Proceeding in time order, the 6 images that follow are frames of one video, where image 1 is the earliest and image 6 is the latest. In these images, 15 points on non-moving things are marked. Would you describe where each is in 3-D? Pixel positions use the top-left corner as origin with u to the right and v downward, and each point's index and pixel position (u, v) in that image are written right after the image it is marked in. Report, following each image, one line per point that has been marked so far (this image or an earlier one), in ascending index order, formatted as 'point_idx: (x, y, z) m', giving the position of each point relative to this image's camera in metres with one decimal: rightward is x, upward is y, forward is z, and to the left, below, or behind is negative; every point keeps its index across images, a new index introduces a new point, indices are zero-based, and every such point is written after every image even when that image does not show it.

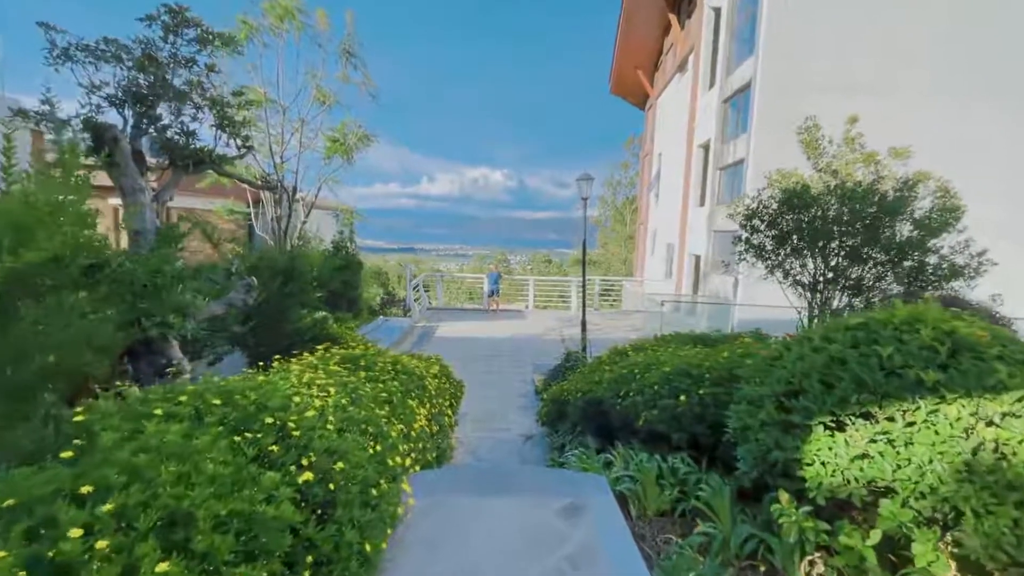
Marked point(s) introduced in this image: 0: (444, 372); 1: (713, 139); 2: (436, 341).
0: (-0.8, -0.9, +5.6) m
1: (+5.3, +3.9, +12.9) m
2: (-1.7, -1.2, +11.2) m
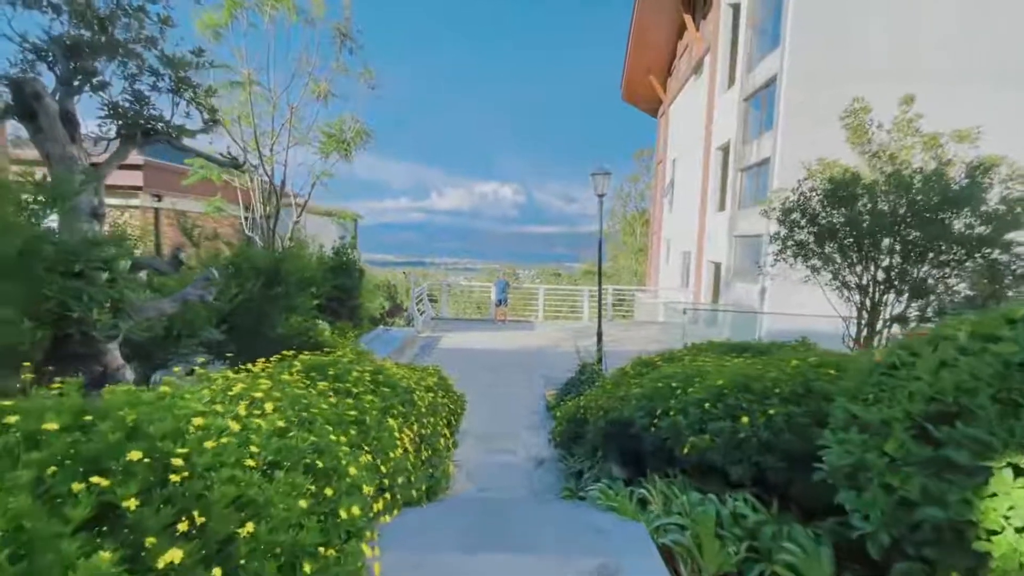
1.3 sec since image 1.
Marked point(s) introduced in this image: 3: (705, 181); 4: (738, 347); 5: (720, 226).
0: (-0.7, -0.9, +4.9) m
1: (+5.5, +3.7, +12.2) m
2: (-1.6, -1.4, +10.5) m
3: (+5.6, +3.1, +14.3) m
4: (+2.2, -0.6, +4.8) m
5: (+5.5, +1.6, +12.9) m
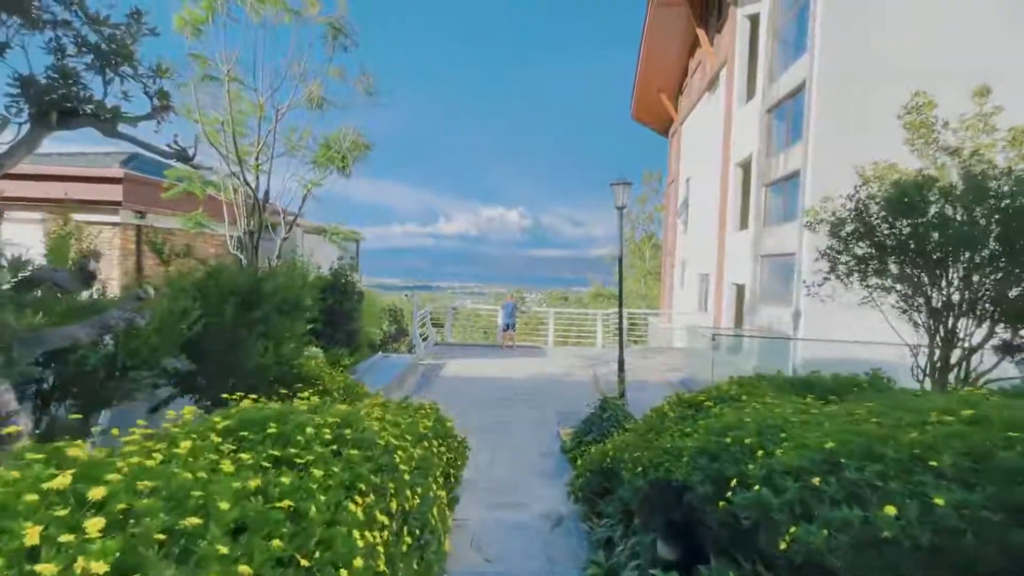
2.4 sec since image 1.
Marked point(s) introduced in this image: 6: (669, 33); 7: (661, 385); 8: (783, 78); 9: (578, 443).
0: (-0.6, -1.1, +4.0) m
1: (+5.7, +3.1, +11.5) m
2: (-1.4, -1.8, +9.6) m
3: (+5.9, +2.5, +13.6) m
4: (+2.3, -0.8, +3.9) m
5: (+5.7, +1.0, +12.1) m
6: (+5.4, +8.7, +16.7) m
7: (+3.0, -2.0, +9.9) m
8: (+5.7, +4.4, +10.3) m
9: (+0.8, -1.8, +5.7) m
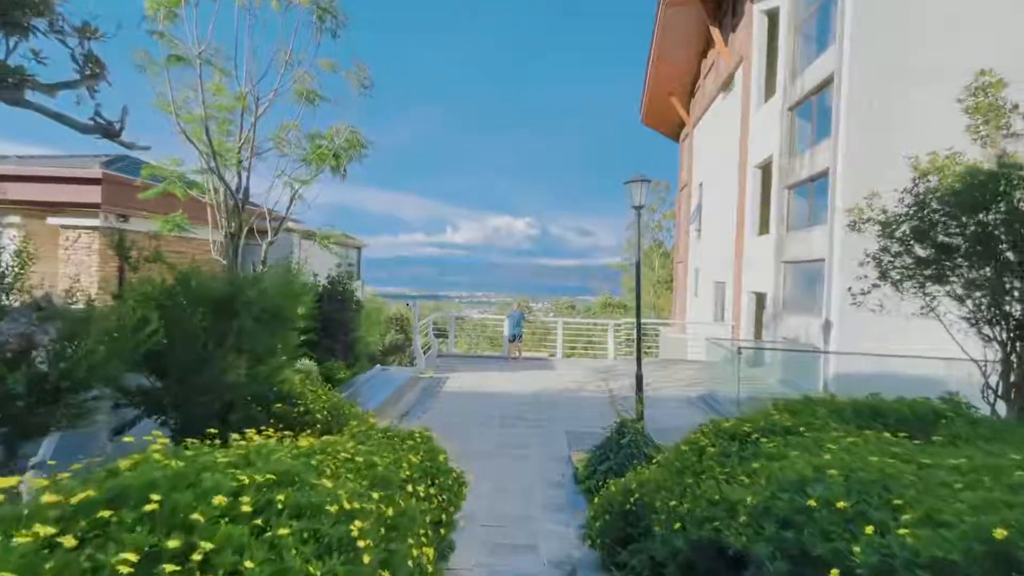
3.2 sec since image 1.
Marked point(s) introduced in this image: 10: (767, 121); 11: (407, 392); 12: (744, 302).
0: (-0.6, -1.2, +3.4) m
1: (+5.8, +2.9, +10.9) m
2: (-1.3, -2.0, +9.0) m
3: (+6.0, +2.2, +12.9) m
4: (+2.3, -0.8, +3.2) m
5: (+5.8, +0.8, +11.4) m
6: (+5.6, +8.4, +16.1) m
7: (+3.1, -2.1, +9.2) m
8: (+5.8, +4.2, +9.7) m
9: (+0.8, -1.9, +5.1) m
10: (+6.0, +3.9, +11.5) m
11: (-2.0, -1.9, +9.2) m
12: (+5.9, -0.4, +12.5) m
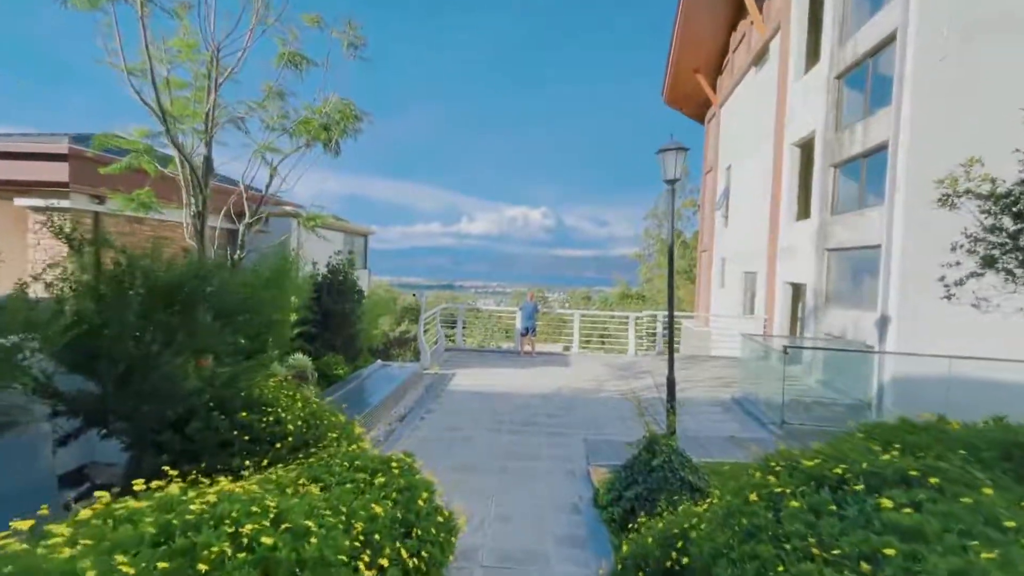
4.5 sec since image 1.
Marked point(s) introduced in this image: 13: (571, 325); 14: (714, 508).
0: (-0.6, -1.1, +2.6) m
1: (+6.1, +3.1, +9.8) m
2: (-1.1, -1.8, +8.2) m
3: (+6.4, +2.5, +11.8) m
4: (+2.3, -0.8, +2.3) m
5: (+6.1, +1.0, +10.4) m
6: (+6.0, +8.7, +14.9) m
7: (+3.3, -2.0, +8.2) m
8: (+6.0, +4.4, +8.6) m
9: (+0.9, -1.8, +4.2) m
10: (+6.3, +4.1, +10.4) m
11: (-1.8, -1.7, +8.4) m
12: (+6.2, -0.1, +11.5) m
13: (+1.7, -1.1, +14.3) m
14: (+1.1, -1.2, +2.7) m
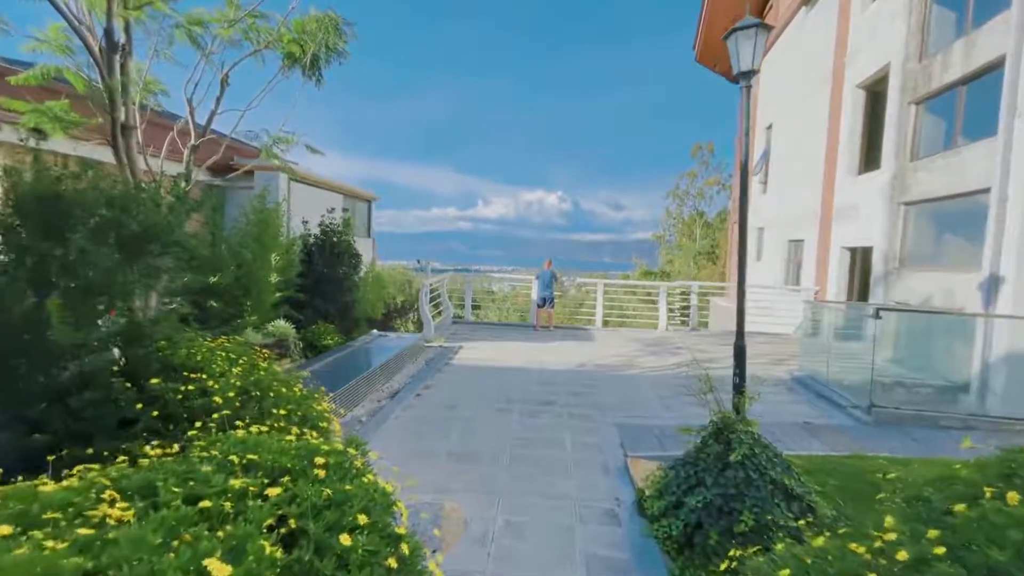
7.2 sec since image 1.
0: (-0.5, -0.7, +1.4) m
1: (+6.4, +3.8, +8.2) m
2: (-0.9, -1.2, +7.0) m
3: (+6.7, +3.2, +10.2) m
4: (+2.4, -0.4, +1.0) m
5: (+6.4, +1.7, +8.9) m
6: (+6.5, +9.5, +13.2) m
7: (+3.5, -1.4, +6.9) m
8: (+6.3, +5.0, +7.0) m
9: (+1.0, -1.3, +3.0) m
10: (+6.6, +4.8, +8.8) m
11: (-1.5, -1.1, +7.2) m
12: (+6.5, +0.5, +10.0) m
13: (+2.1, -0.3, +13.0) m
14: (+1.1, -0.8, +1.4) m
